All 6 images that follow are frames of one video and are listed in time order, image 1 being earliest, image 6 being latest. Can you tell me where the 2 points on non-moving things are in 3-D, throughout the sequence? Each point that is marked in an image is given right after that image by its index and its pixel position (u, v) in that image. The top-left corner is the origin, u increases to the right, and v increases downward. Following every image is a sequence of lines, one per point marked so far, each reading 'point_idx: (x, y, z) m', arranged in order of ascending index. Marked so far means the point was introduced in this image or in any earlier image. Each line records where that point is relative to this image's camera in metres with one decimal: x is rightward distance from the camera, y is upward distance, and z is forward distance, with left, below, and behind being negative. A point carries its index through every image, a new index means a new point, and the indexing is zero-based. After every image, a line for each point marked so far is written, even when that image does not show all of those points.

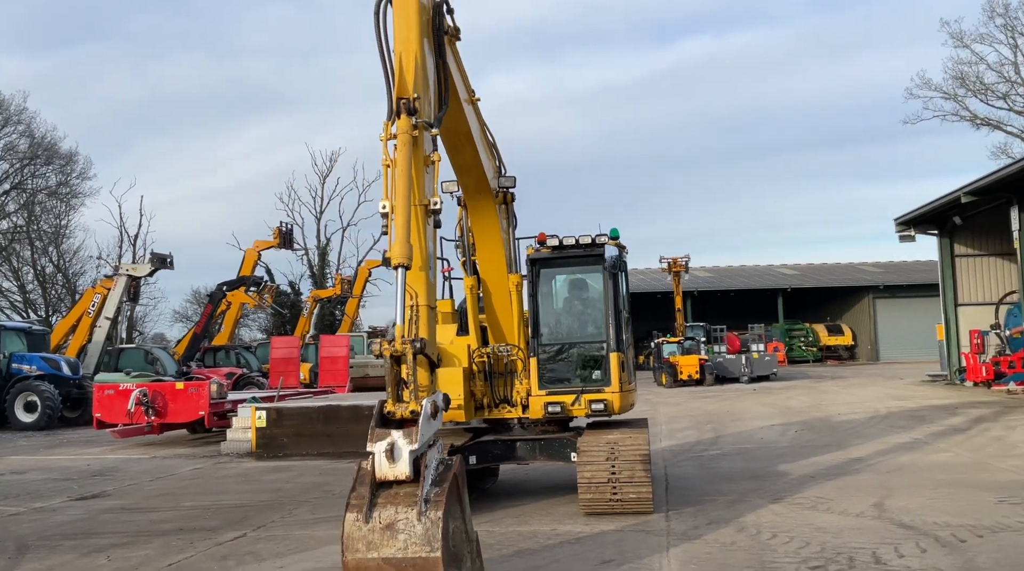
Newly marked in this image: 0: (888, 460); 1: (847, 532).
0: (+4.3, -2.0, +10.9) m
1: (+2.5, -1.8, +7.1) m
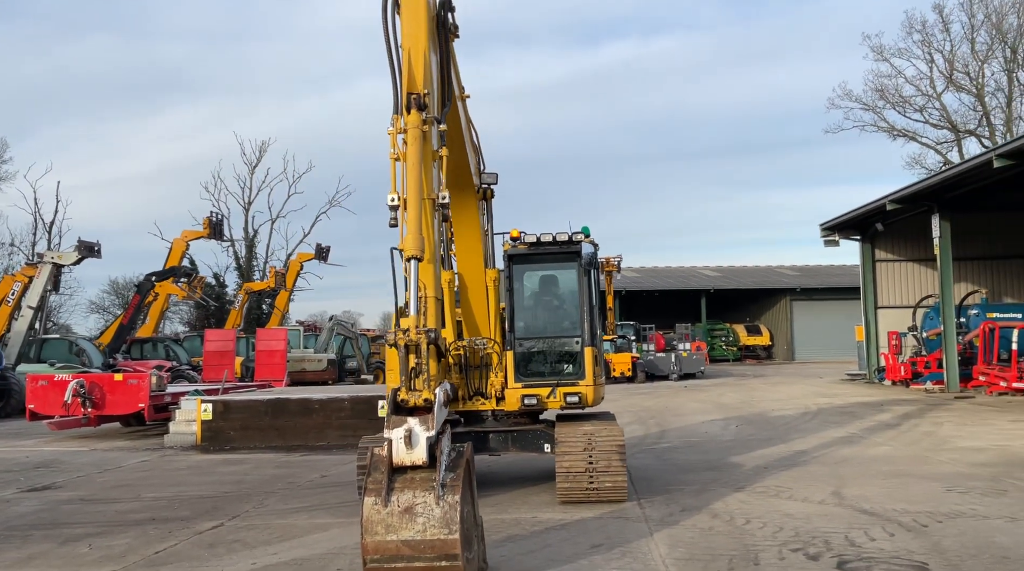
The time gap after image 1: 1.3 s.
0: (+3.9, -2.0, +11.5) m
1: (+2.4, -1.8, +7.5) m
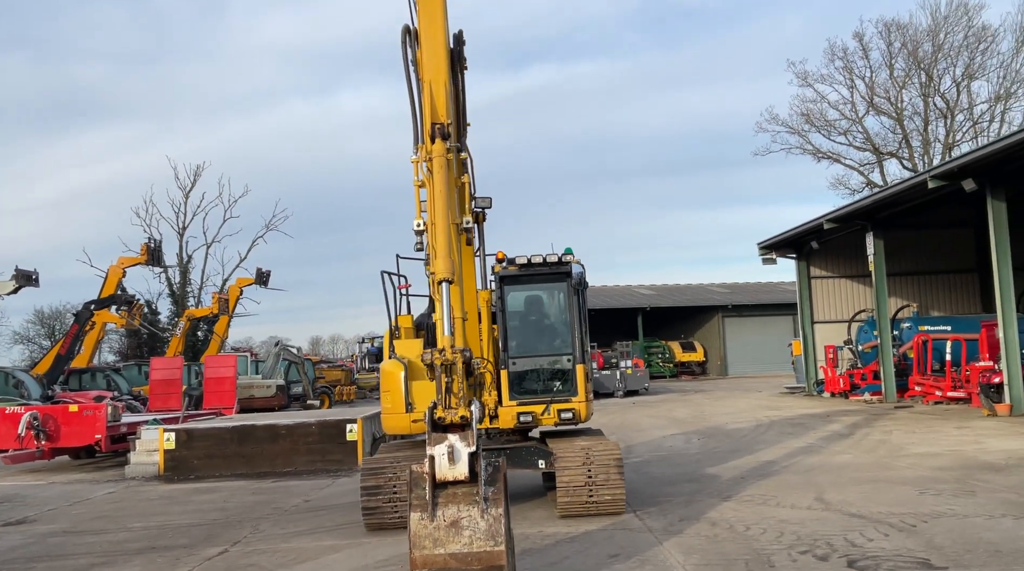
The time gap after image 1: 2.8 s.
0: (+3.6, -2.2, +12.0) m
1: (+2.5, -2.0, +7.9) m
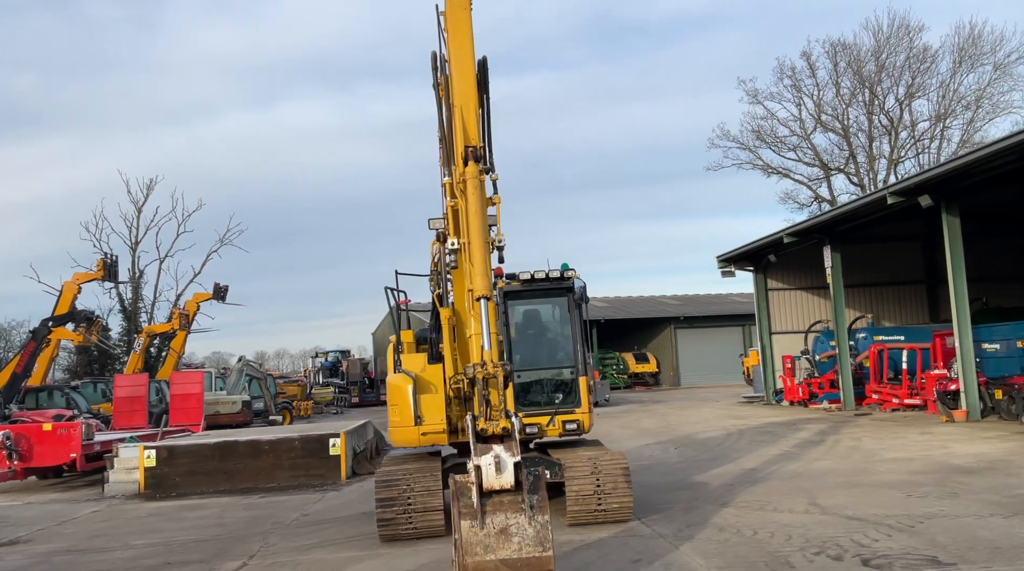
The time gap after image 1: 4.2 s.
0: (+3.5, -2.4, +12.4) m
1: (+2.6, -2.1, +8.3) m
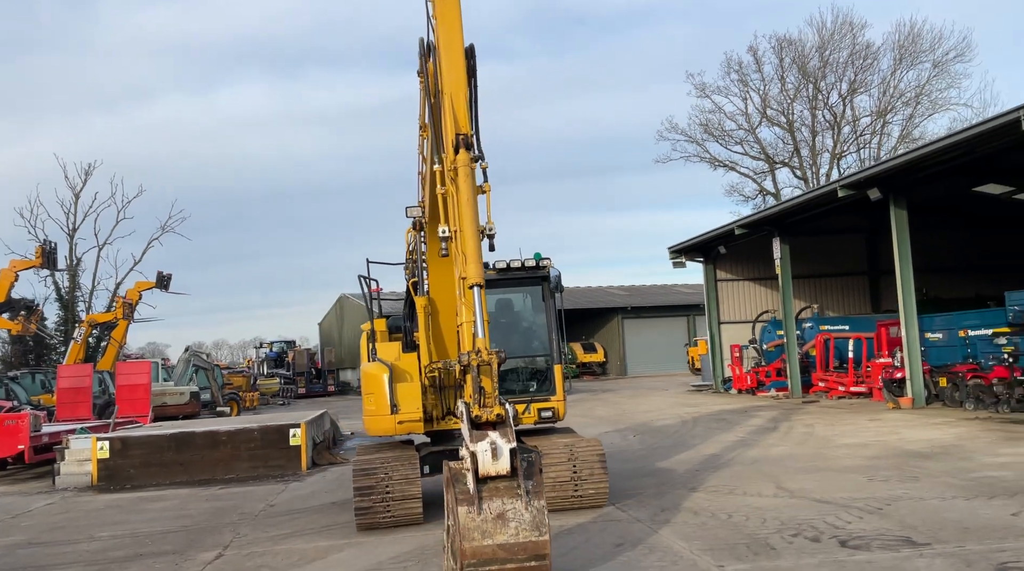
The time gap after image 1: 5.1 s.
0: (+3.1, -2.3, +12.7) m
1: (+2.4, -2.0, +8.5) m
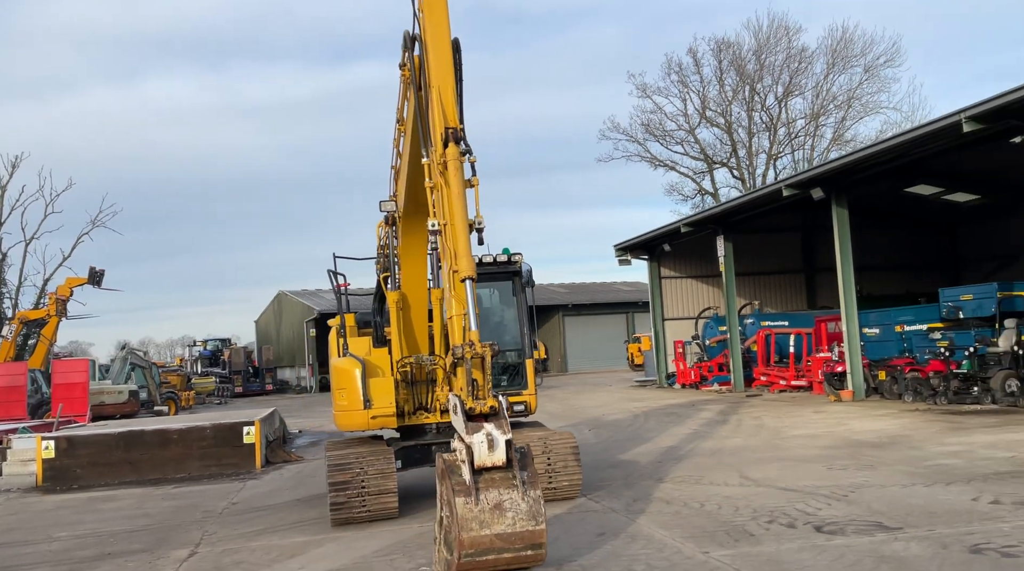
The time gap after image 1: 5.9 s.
0: (+2.6, -2.2, +13.0) m
1: (+2.2, -1.9, +8.7) m
